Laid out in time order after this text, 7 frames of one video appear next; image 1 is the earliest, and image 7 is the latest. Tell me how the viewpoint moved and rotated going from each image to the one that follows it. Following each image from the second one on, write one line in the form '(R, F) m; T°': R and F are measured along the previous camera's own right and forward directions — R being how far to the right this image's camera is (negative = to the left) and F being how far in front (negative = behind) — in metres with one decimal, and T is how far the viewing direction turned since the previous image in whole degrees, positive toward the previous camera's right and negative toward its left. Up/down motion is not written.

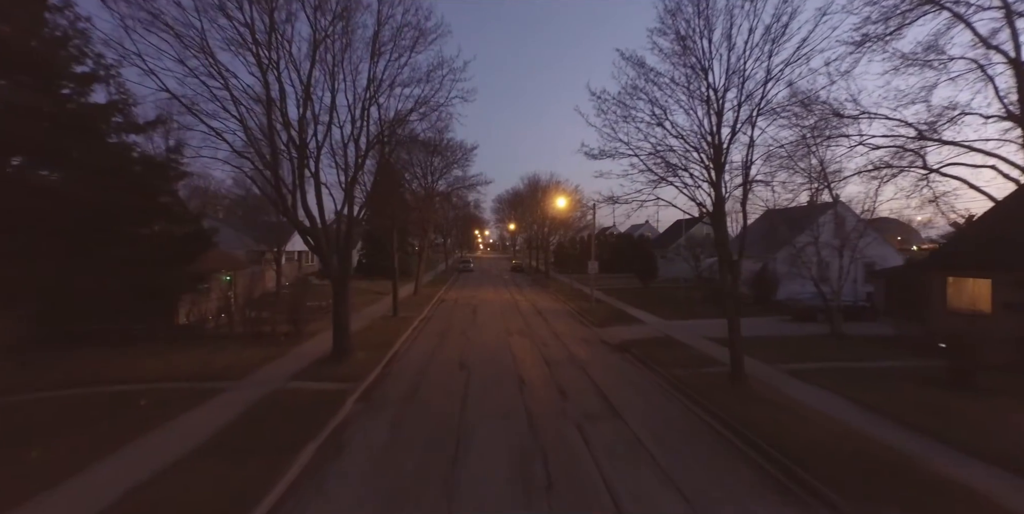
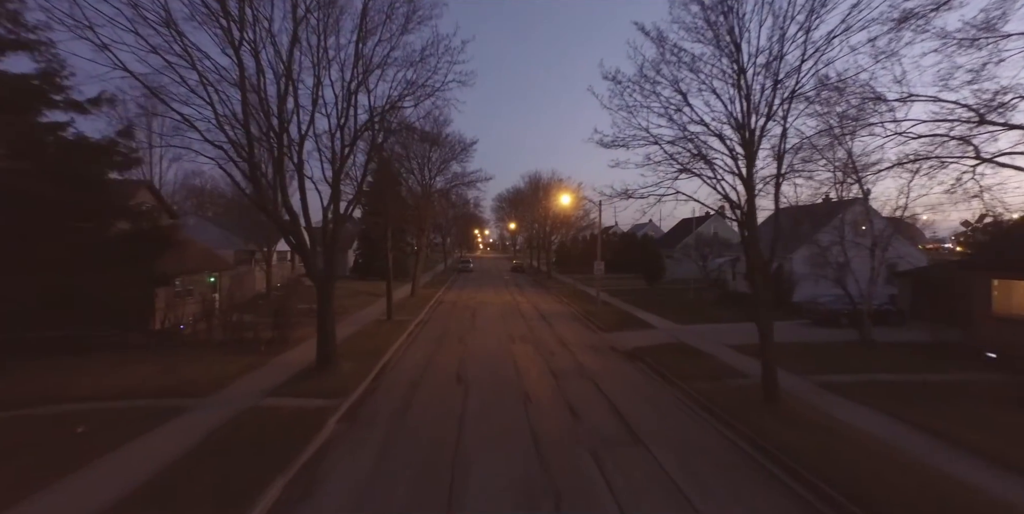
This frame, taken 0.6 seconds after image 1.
(-0.1, +1.3) m; 0°
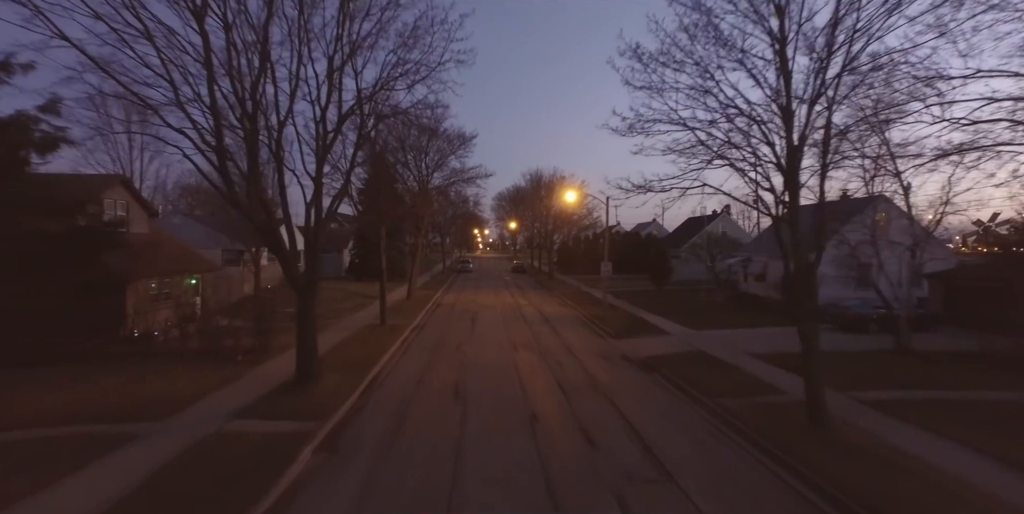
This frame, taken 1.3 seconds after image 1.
(-0.1, +1.3) m; 0°
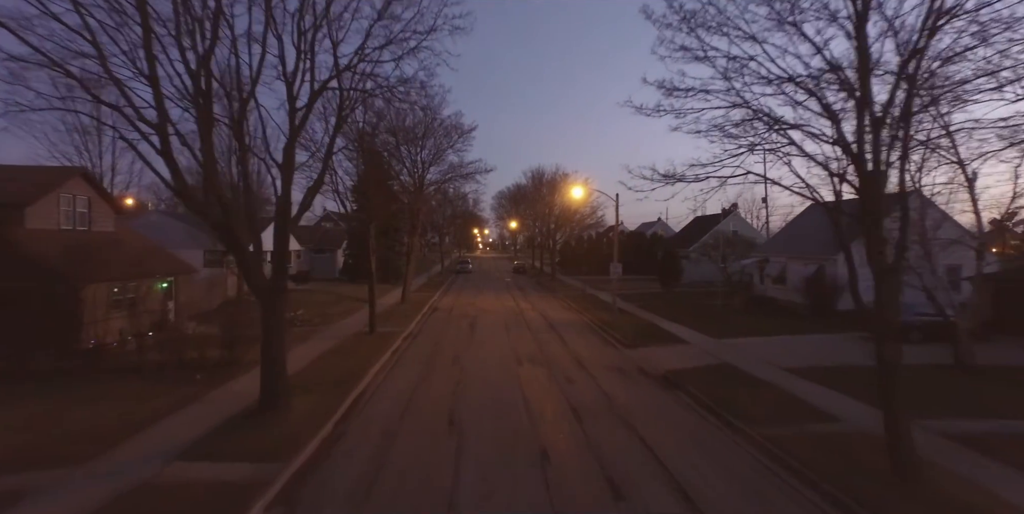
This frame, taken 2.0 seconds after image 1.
(-0.1, +1.7) m; 0°
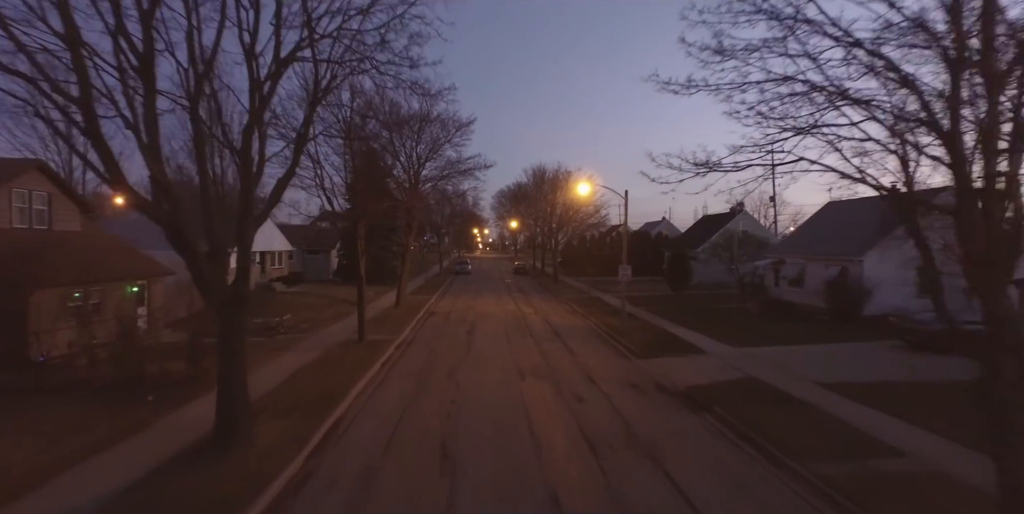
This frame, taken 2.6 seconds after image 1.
(-0.1, +1.4) m; 0°
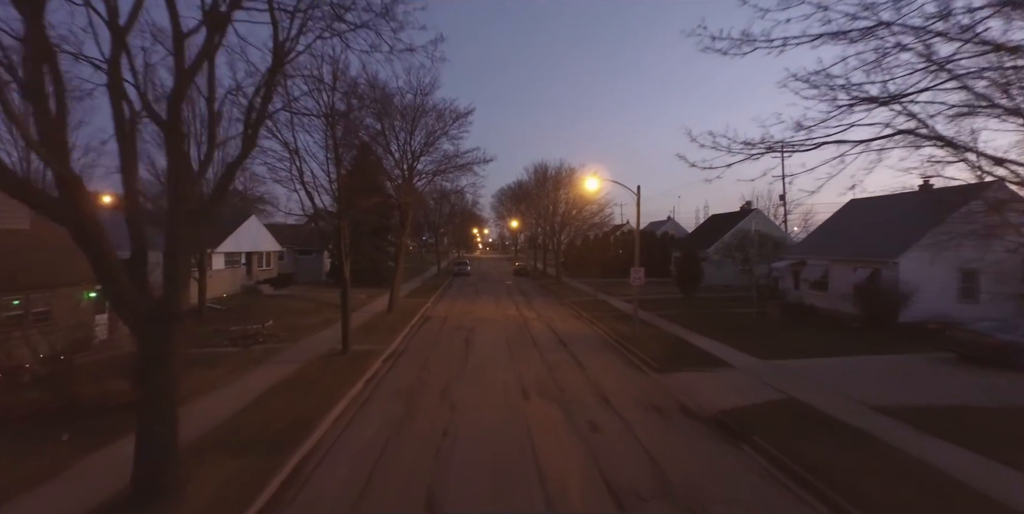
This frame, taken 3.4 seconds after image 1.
(-0.1, +1.7) m; 0°
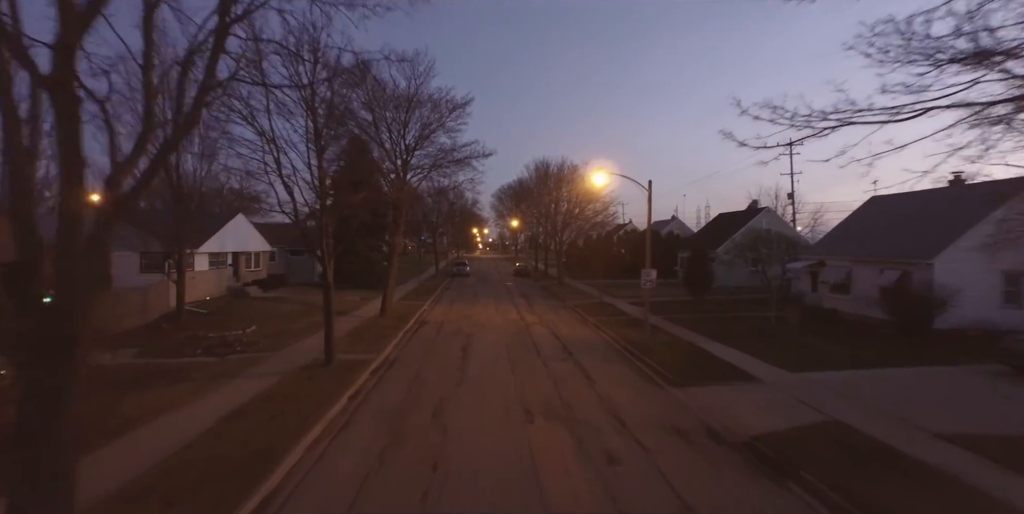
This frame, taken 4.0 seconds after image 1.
(0.0, +1.4) m; 0°
